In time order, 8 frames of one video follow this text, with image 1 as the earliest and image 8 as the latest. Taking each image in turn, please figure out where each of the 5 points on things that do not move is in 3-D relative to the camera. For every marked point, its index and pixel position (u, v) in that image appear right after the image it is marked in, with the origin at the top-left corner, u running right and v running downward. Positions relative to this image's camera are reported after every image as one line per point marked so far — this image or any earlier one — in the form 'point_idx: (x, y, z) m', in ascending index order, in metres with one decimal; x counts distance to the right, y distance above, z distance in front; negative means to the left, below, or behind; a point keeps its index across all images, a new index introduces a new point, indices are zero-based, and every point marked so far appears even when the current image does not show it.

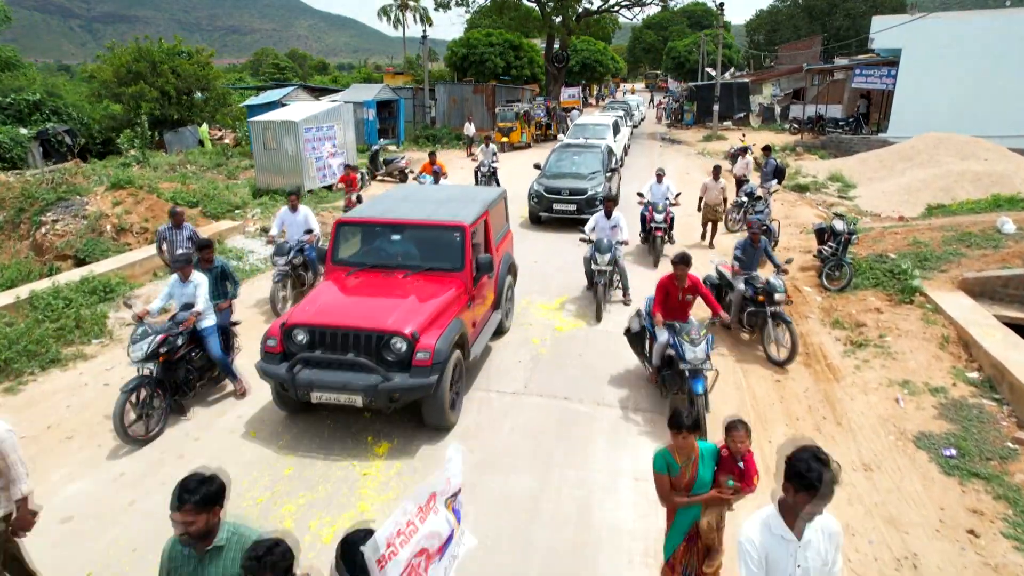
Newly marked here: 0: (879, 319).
0: (+4.4, -0.4, +7.5) m
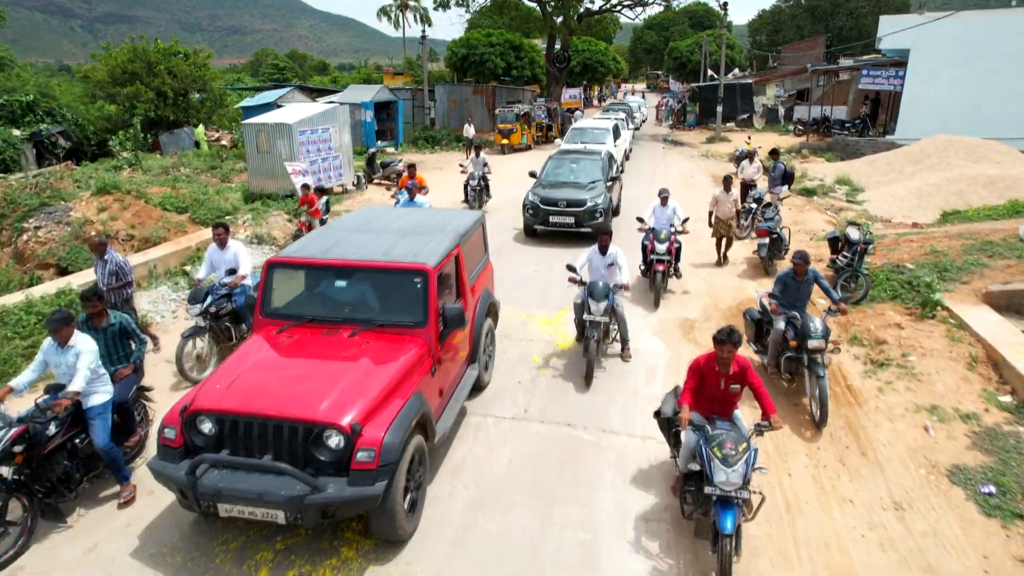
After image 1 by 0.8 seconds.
0: (+4.4, -0.5, +7.0) m
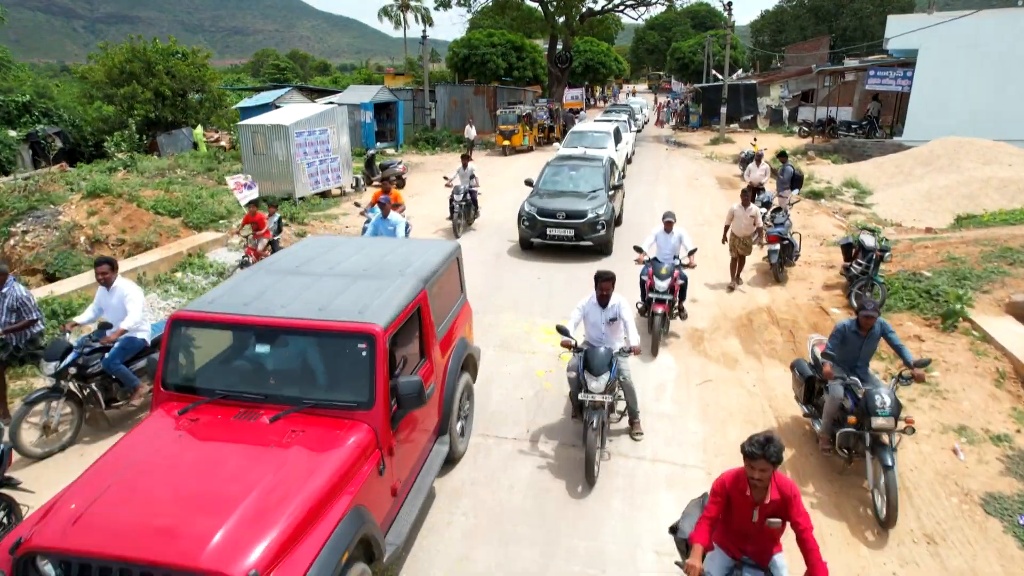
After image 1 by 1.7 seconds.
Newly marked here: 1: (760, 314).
0: (+4.4, -0.7, +6.7) m
1: (+3.3, -0.4, +8.4) m
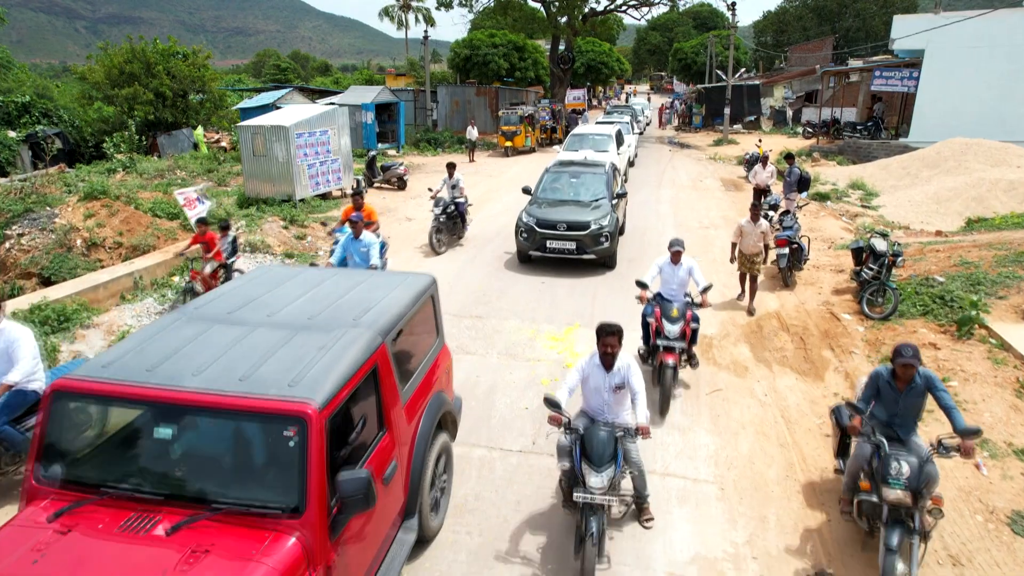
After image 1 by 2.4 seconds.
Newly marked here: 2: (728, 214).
0: (+4.5, -0.7, +6.5) m
1: (+3.4, -0.4, +8.2) m
2: (+4.9, +1.7, +14.2) m
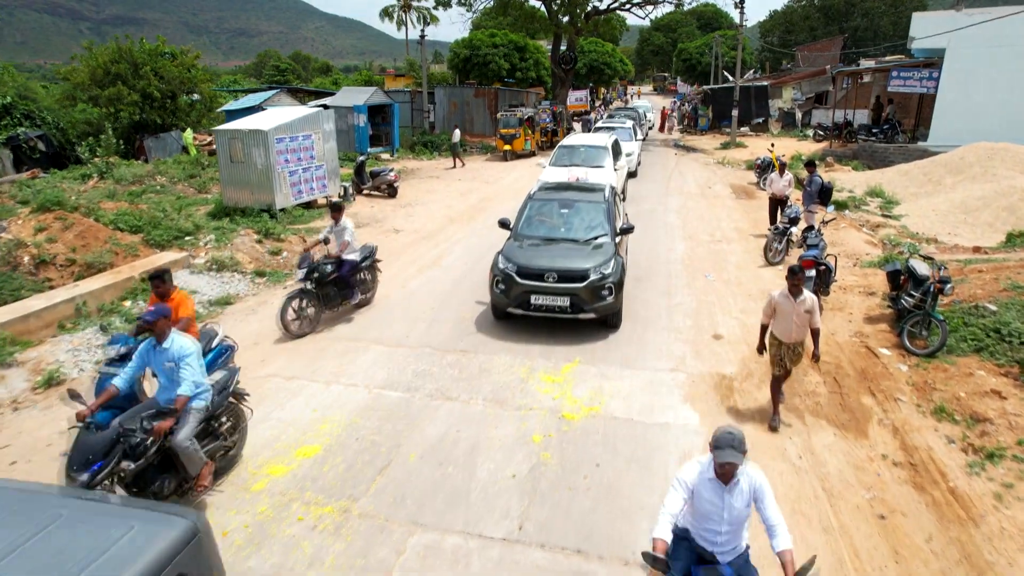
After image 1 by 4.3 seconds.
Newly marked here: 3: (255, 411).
0: (+4.3, -1.1, +5.5) m
1: (+3.3, -0.8, +7.2) m
2: (+4.8, +1.3, +13.1) m
3: (-2.5, -1.2, +6.1) m
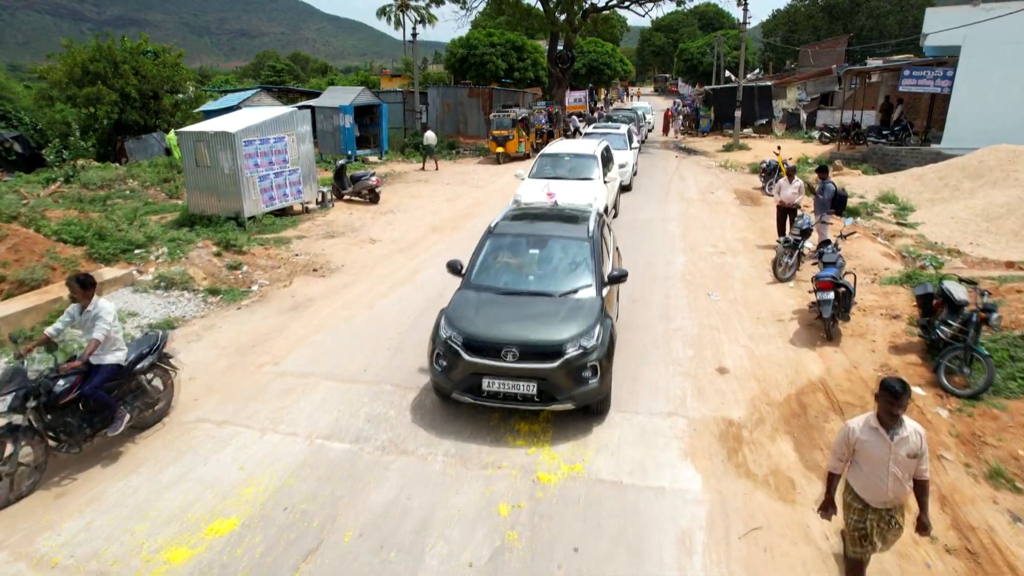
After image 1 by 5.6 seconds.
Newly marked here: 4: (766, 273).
0: (+4.0, -1.4, +4.5) m
1: (+3.0, -1.1, +6.2) m
2: (+4.6, +1.0, +12.1) m
3: (-2.8, -1.5, +5.1) m
4: (+4.1, +0.2, +10.0) m
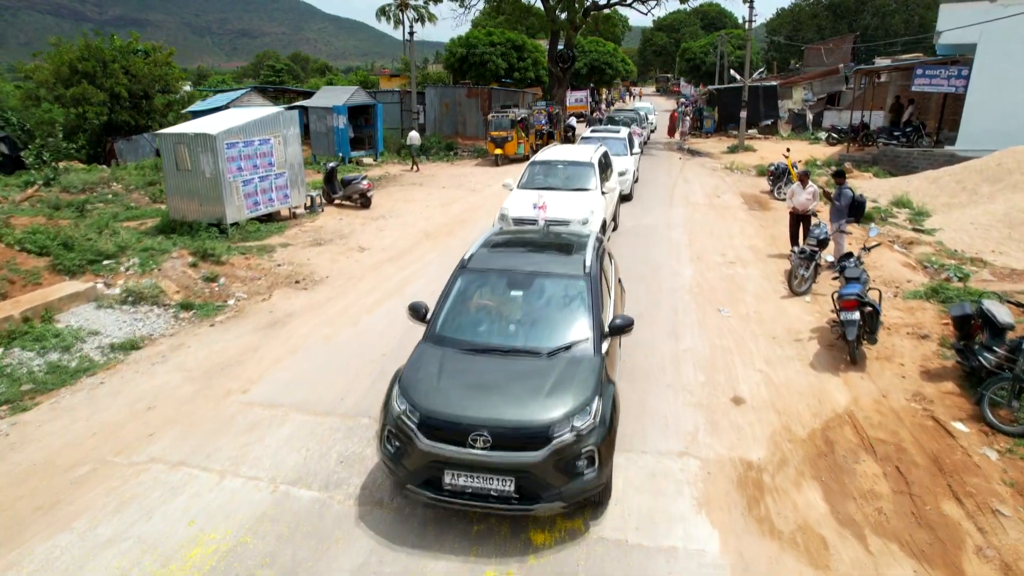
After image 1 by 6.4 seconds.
0: (+4.0, -1.6, +3.8) m
1: (+2.9, -1.3, +5.5) m
2: (+4.5, +0.8, +11.4) m
3: (-2.9, -1.7, +4.4) m
4: (+4.0, 0.0, +9.3) m
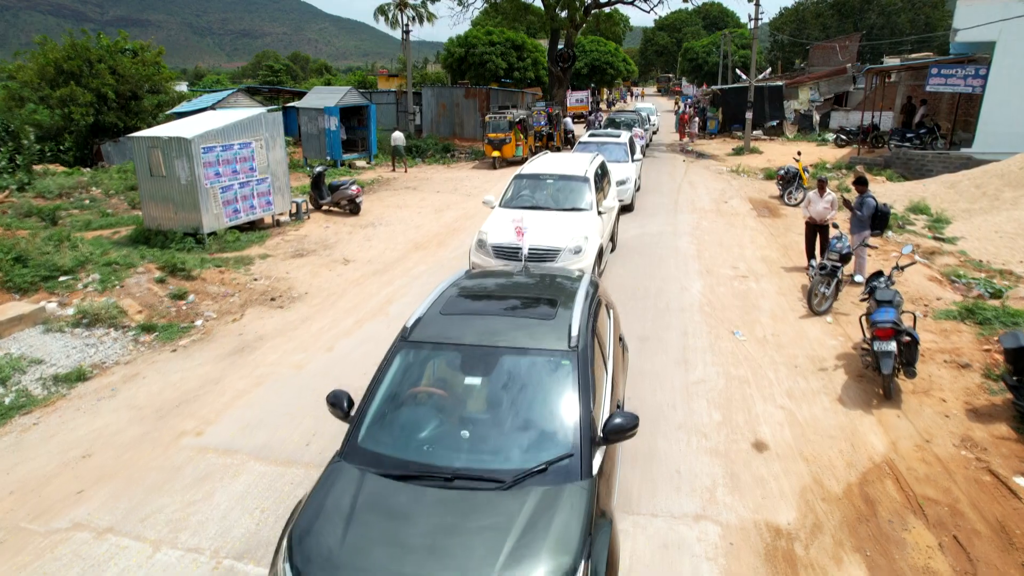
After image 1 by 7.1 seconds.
0: (+3.9, -1.8, +3.0) m
1: (+2.8, -1.5, +4.8) m
2: (+4.4, +0.6, +10.7) m
3: (-3.0, -1.9, +3.7) m
4: (+3.9, -0.2, +8.5) m
